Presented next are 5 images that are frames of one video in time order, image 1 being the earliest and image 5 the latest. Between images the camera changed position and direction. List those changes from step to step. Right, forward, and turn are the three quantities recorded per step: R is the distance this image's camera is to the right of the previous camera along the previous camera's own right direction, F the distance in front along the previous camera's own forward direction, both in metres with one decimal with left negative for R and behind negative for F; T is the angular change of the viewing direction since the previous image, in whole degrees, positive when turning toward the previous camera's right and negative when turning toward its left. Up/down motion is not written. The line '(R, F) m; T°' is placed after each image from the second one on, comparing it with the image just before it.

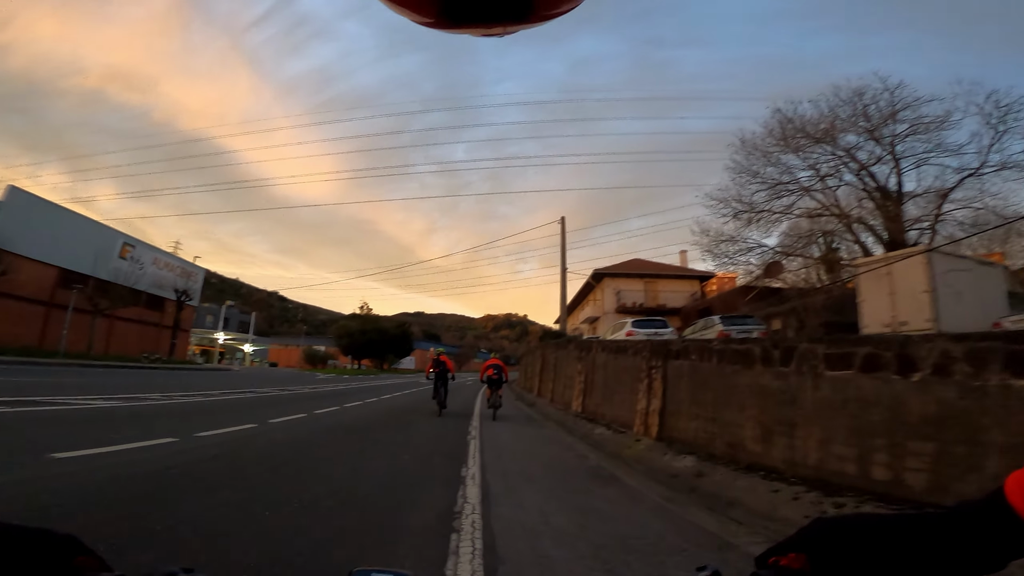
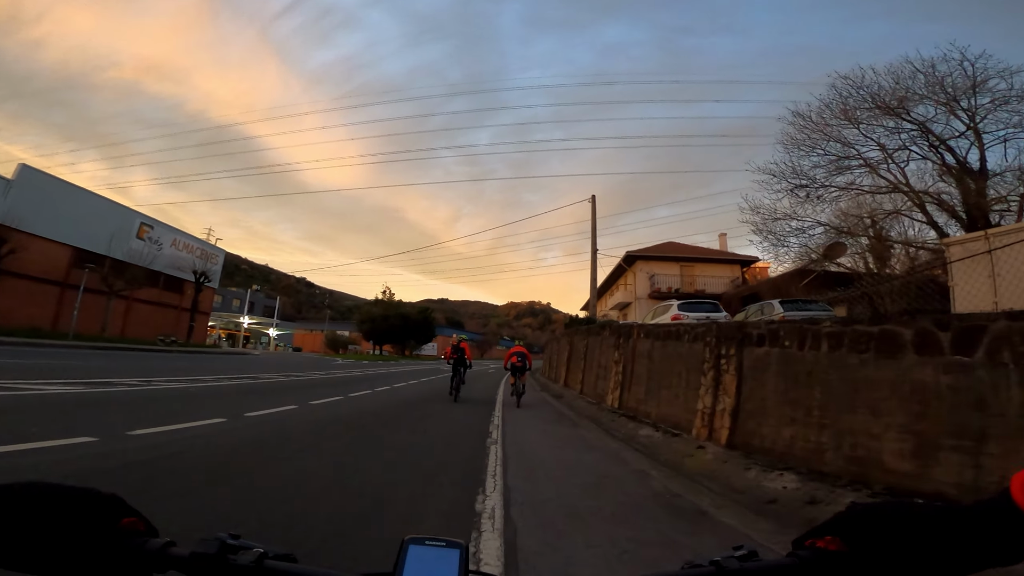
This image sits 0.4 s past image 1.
(-0.5, +0.7) m; -2°
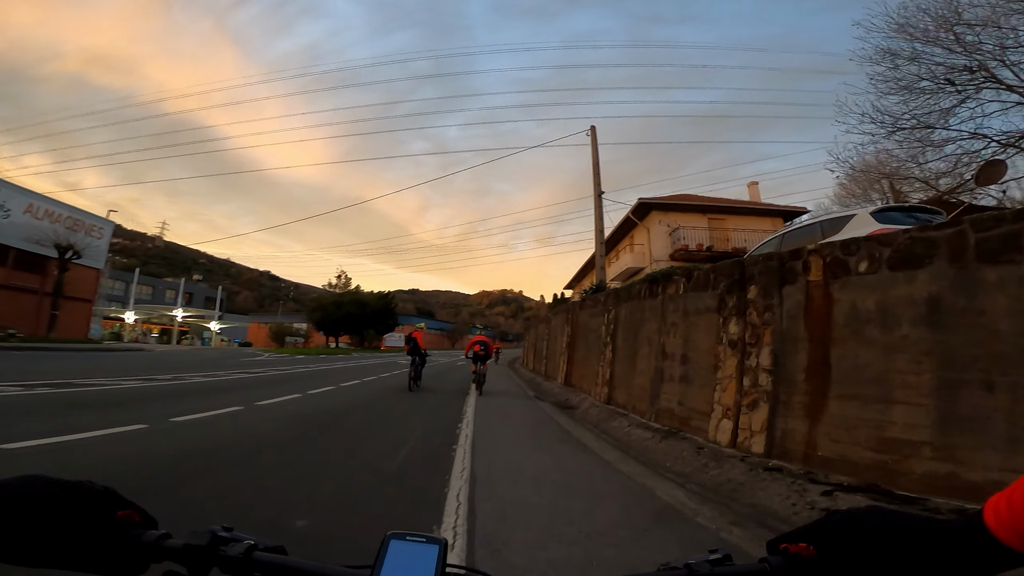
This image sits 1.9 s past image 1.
(0.0, -0.2) m; +3°
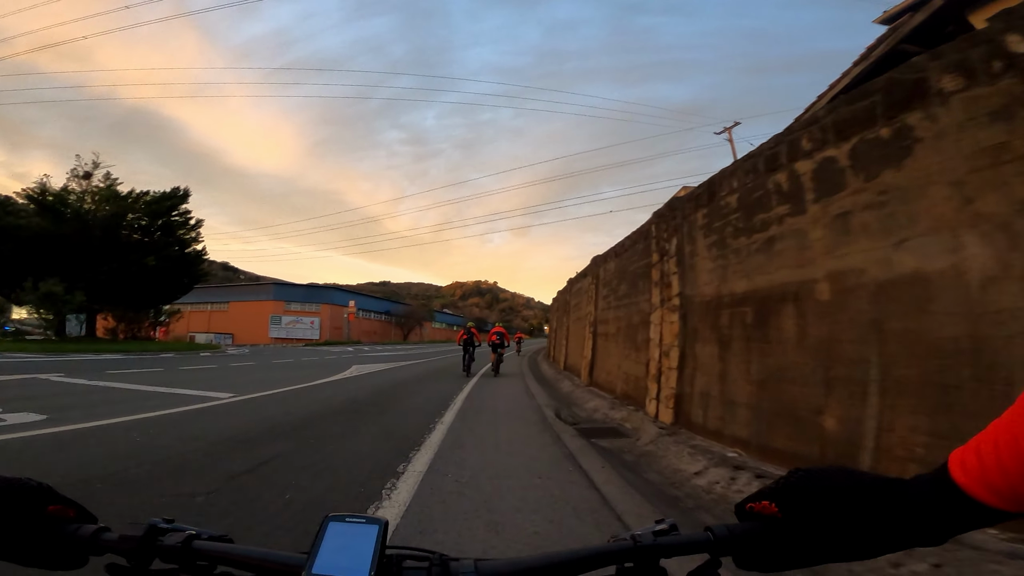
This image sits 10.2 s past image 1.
(+0.3, -0.1) m; +2°
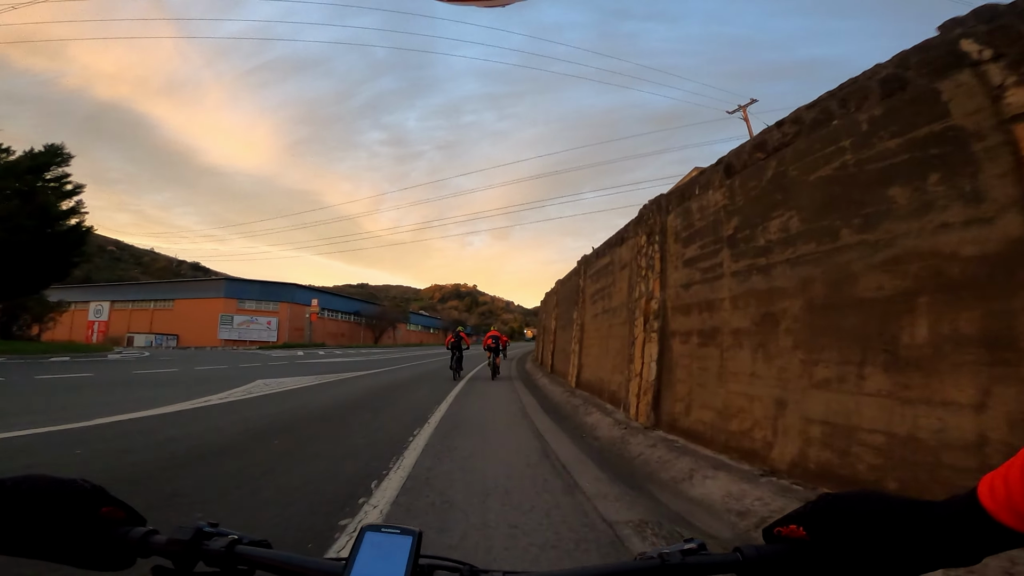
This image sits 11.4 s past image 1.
(-0.6, +0.3) m; +2°
